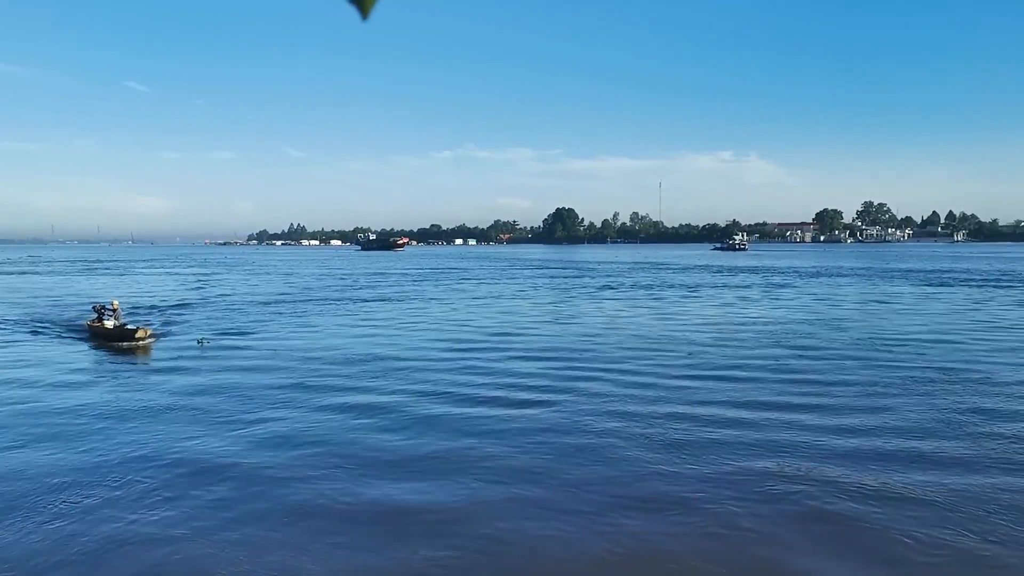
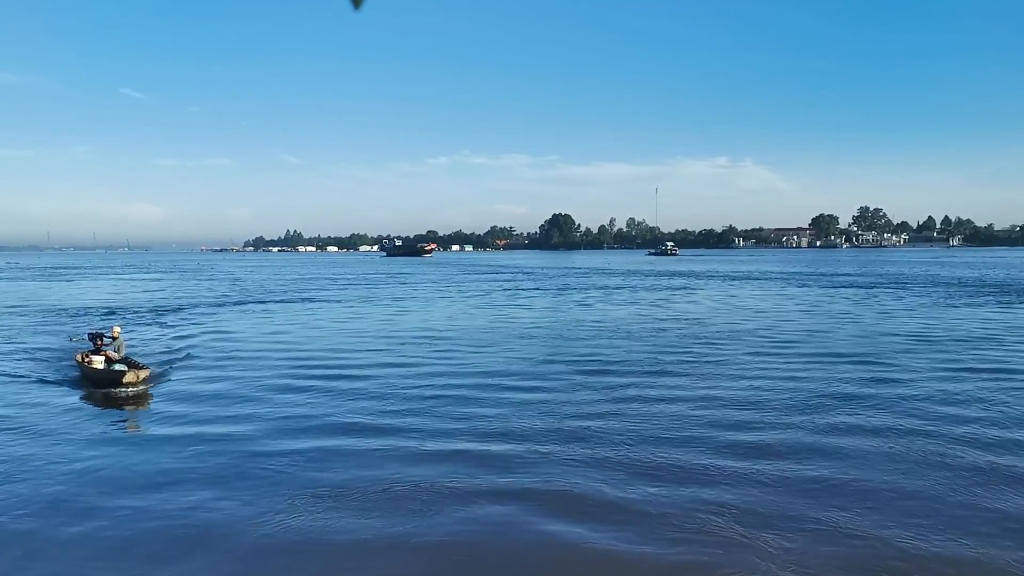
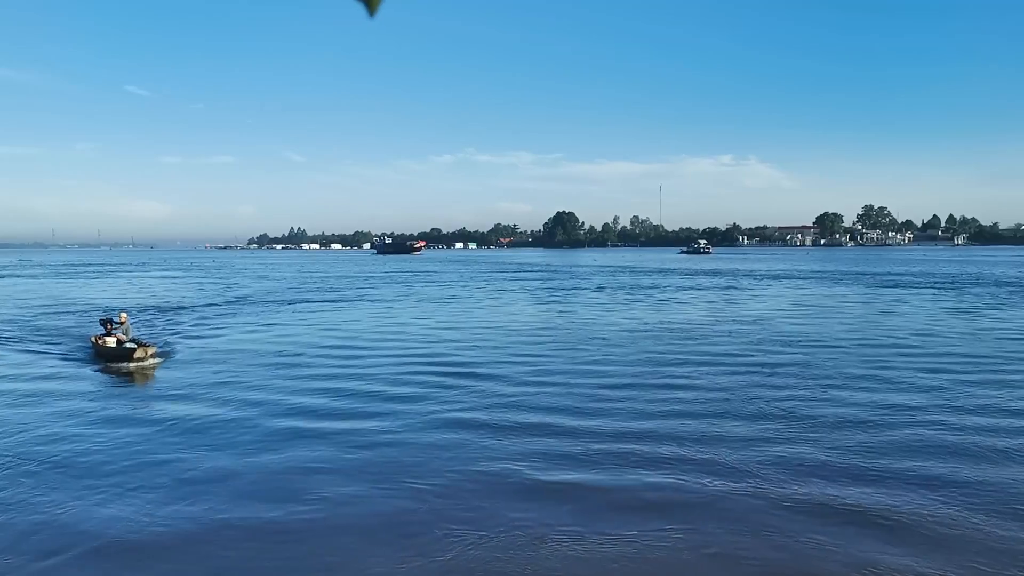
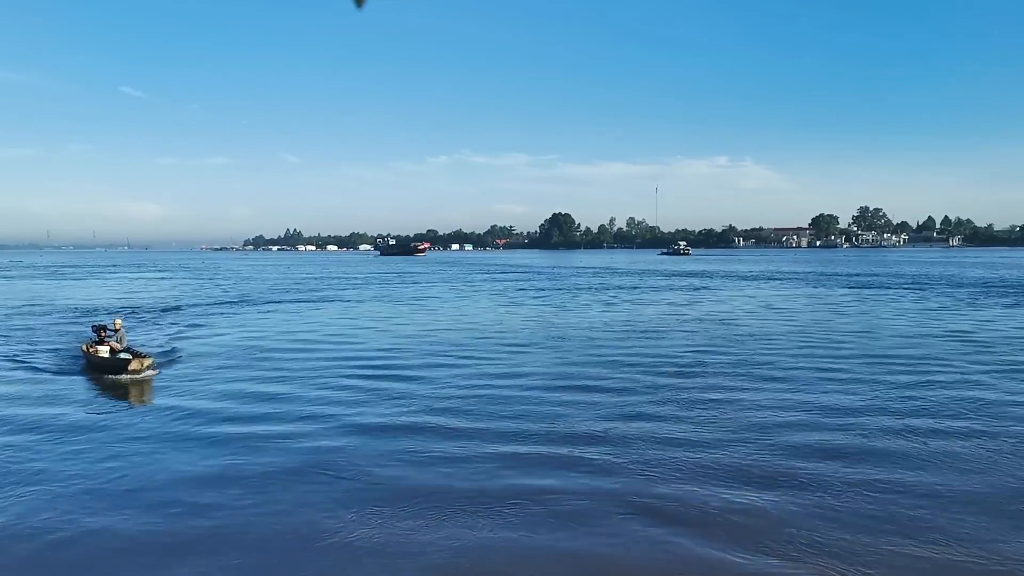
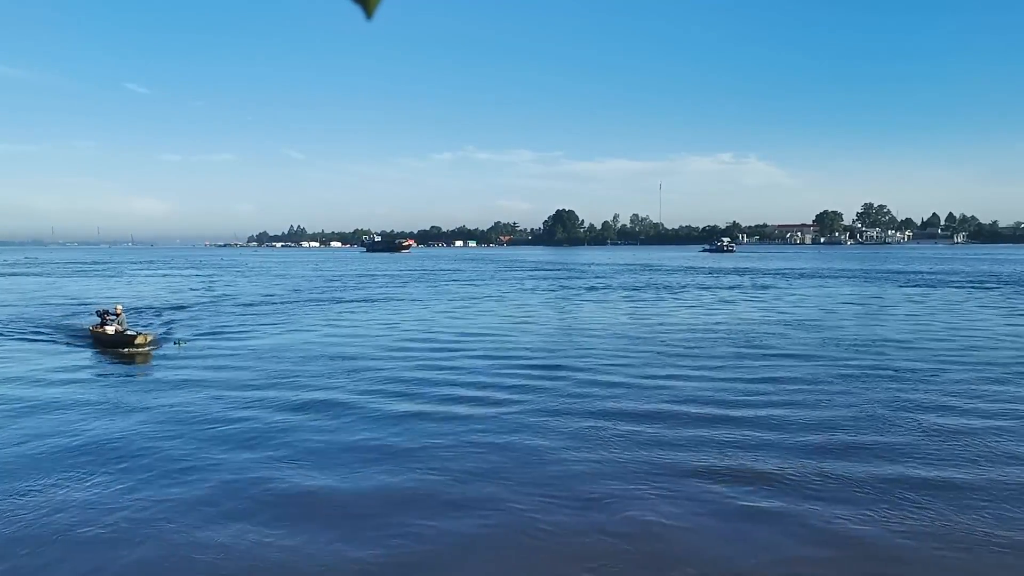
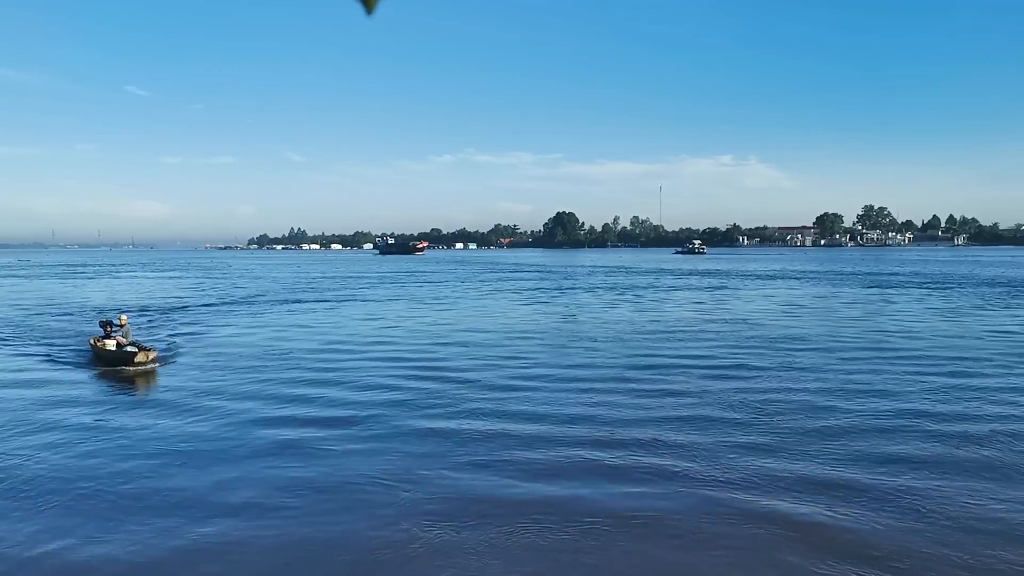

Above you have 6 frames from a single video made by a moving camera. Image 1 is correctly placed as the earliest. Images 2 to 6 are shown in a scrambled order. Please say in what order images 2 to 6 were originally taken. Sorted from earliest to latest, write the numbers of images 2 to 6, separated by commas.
5, 3, 6, 4, 2
